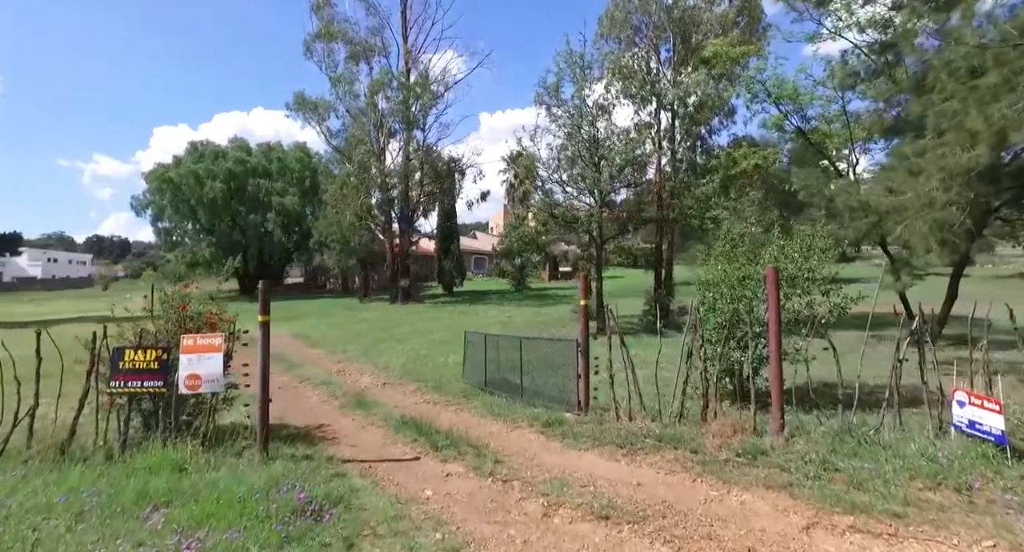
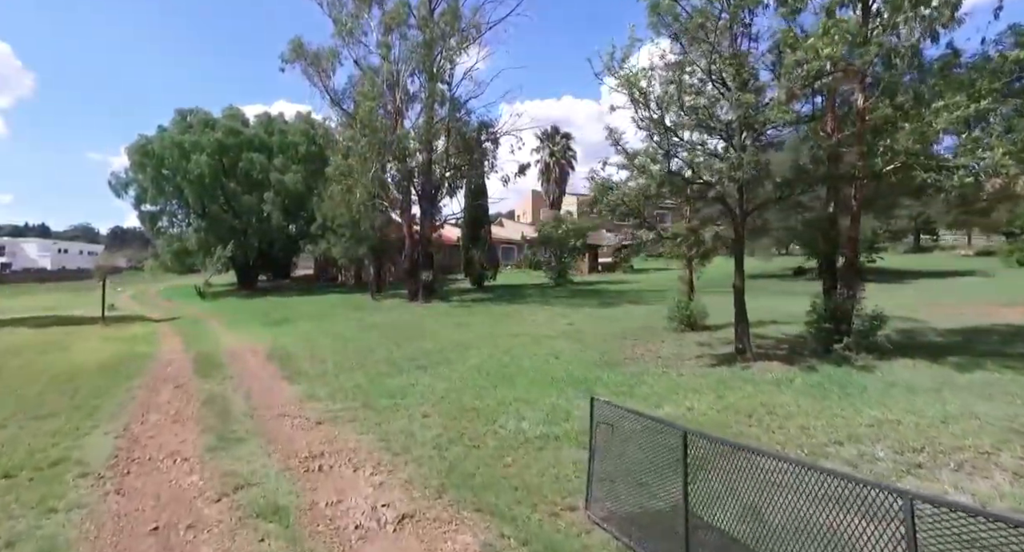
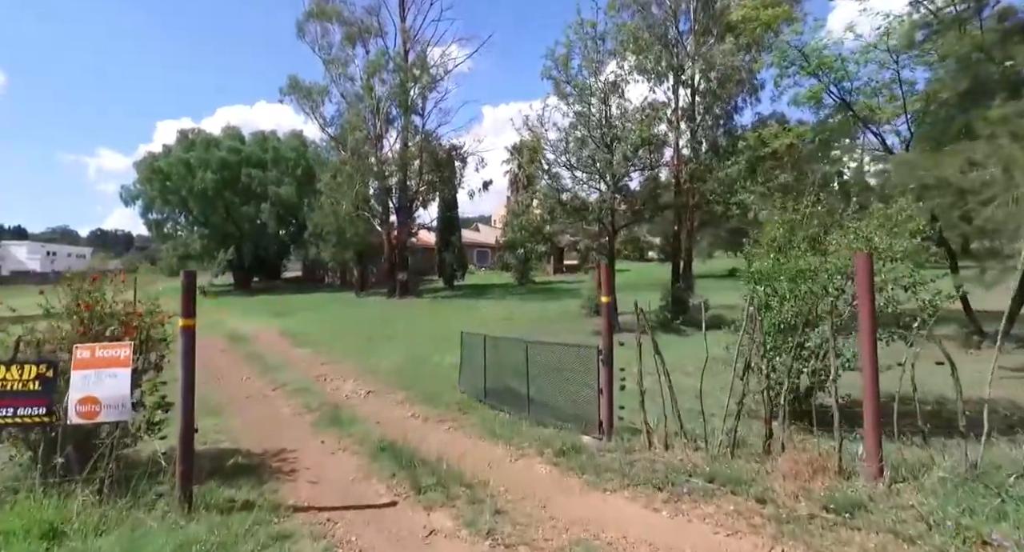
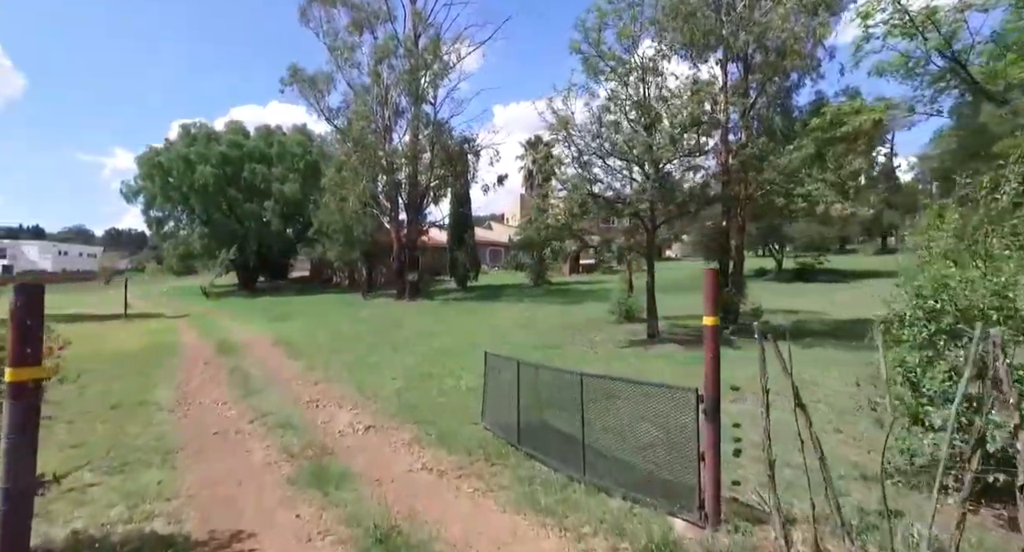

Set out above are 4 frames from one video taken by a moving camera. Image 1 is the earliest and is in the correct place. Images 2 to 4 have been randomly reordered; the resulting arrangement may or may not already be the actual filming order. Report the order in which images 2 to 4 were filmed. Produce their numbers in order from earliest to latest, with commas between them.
3, 4, 2
